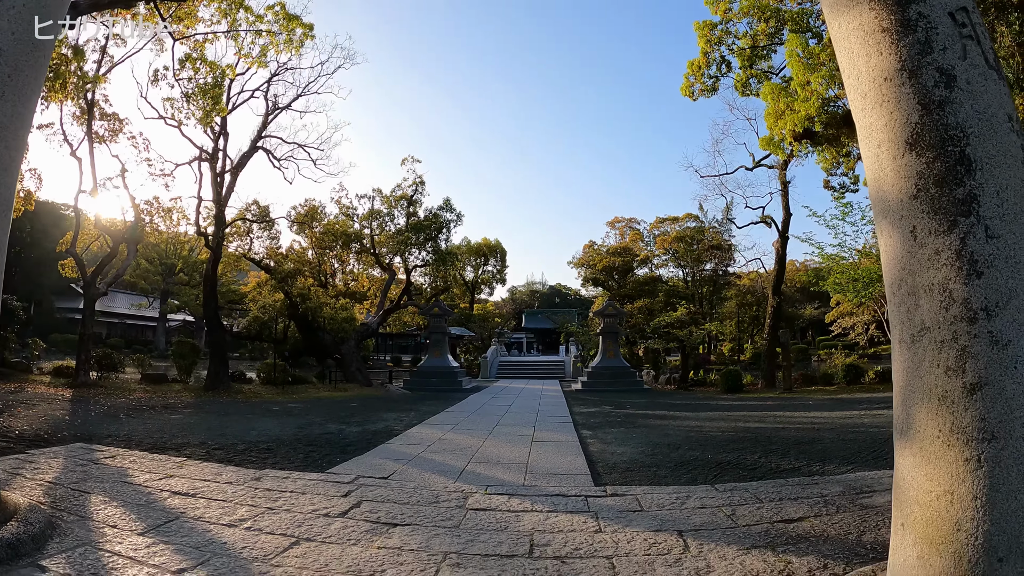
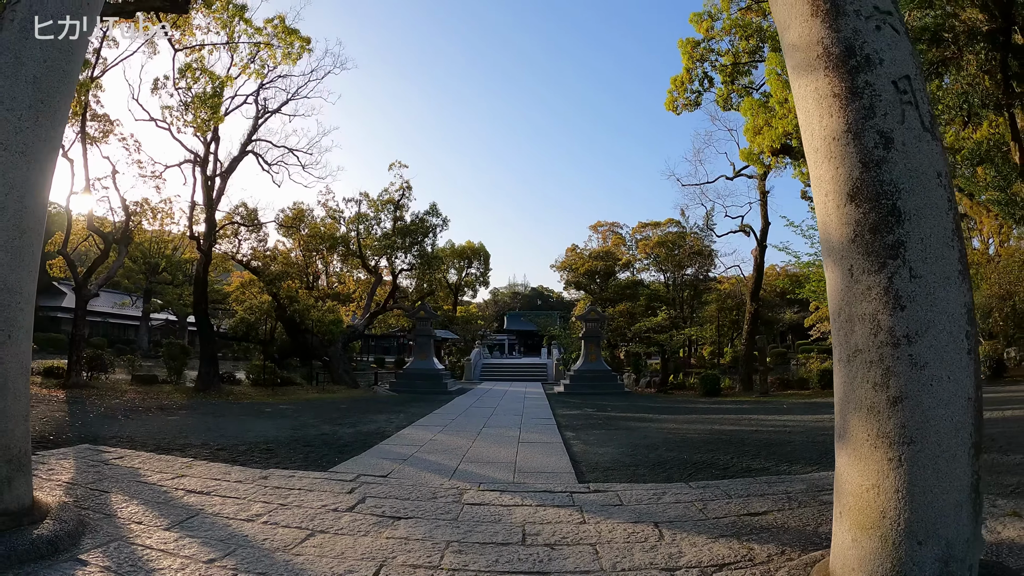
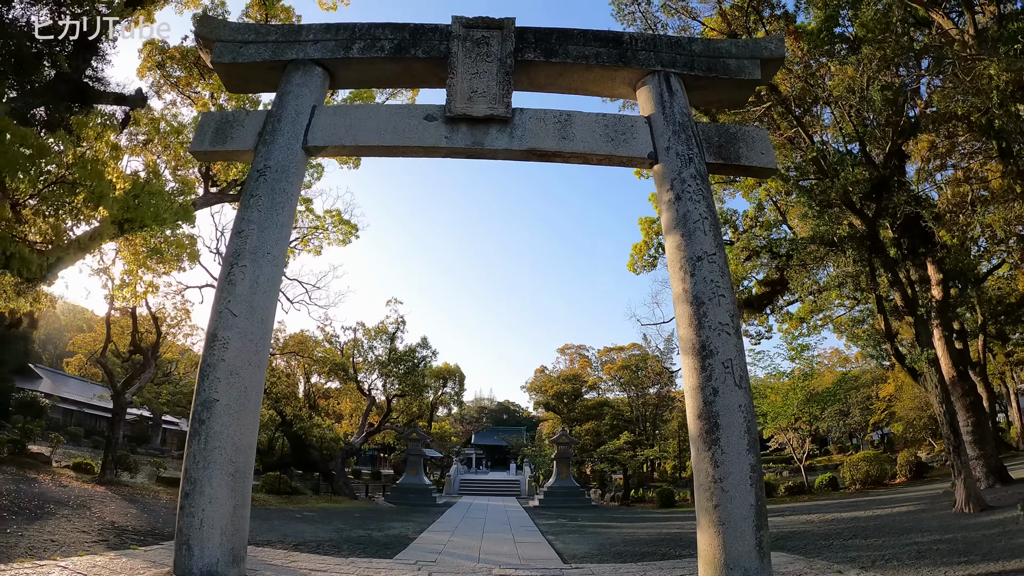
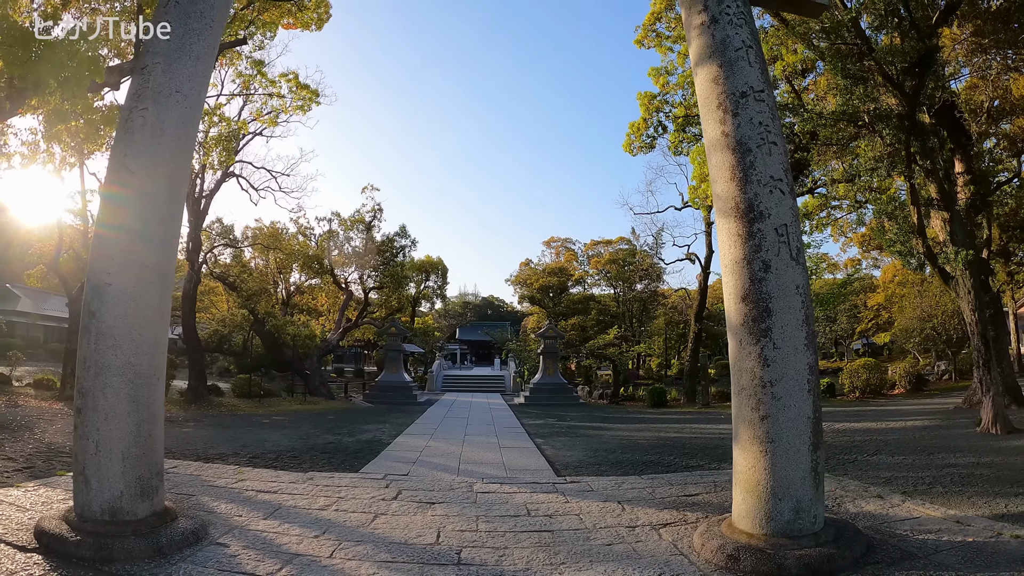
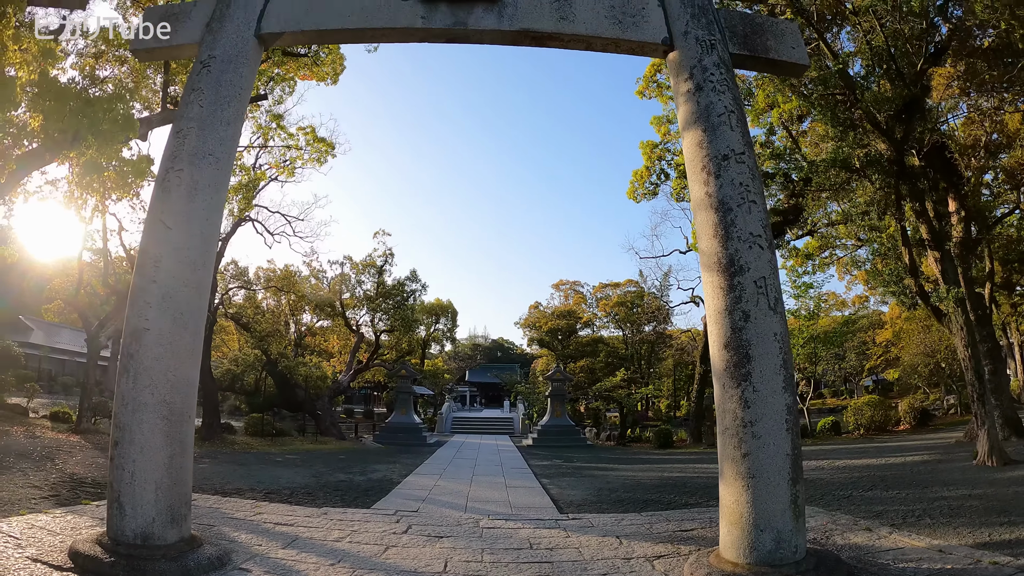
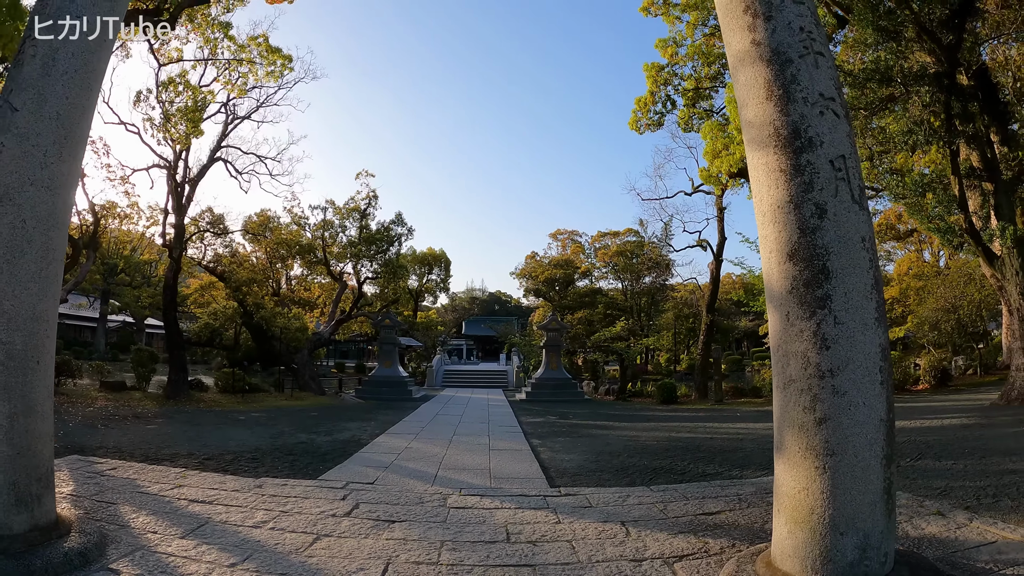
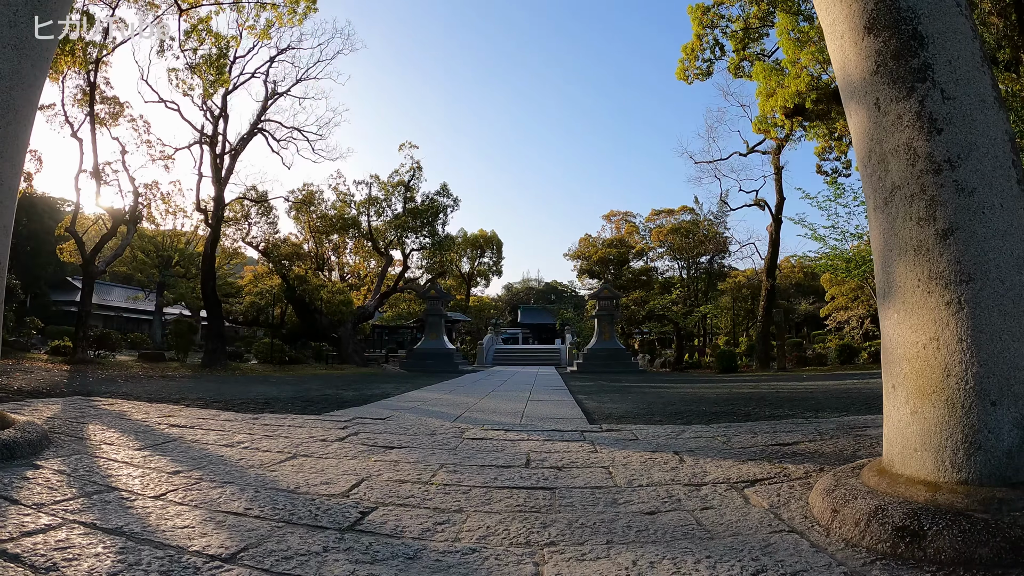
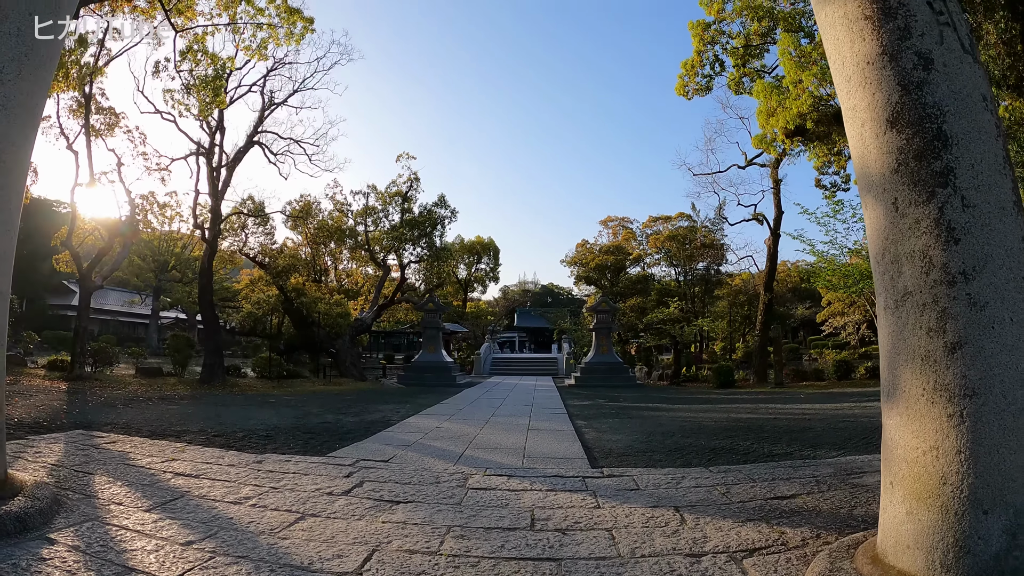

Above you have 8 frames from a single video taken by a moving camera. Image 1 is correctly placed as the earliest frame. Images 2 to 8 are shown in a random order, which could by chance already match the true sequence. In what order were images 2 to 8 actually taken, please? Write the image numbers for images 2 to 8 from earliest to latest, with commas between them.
7, 8, 2, 6, 4, 5, 3
